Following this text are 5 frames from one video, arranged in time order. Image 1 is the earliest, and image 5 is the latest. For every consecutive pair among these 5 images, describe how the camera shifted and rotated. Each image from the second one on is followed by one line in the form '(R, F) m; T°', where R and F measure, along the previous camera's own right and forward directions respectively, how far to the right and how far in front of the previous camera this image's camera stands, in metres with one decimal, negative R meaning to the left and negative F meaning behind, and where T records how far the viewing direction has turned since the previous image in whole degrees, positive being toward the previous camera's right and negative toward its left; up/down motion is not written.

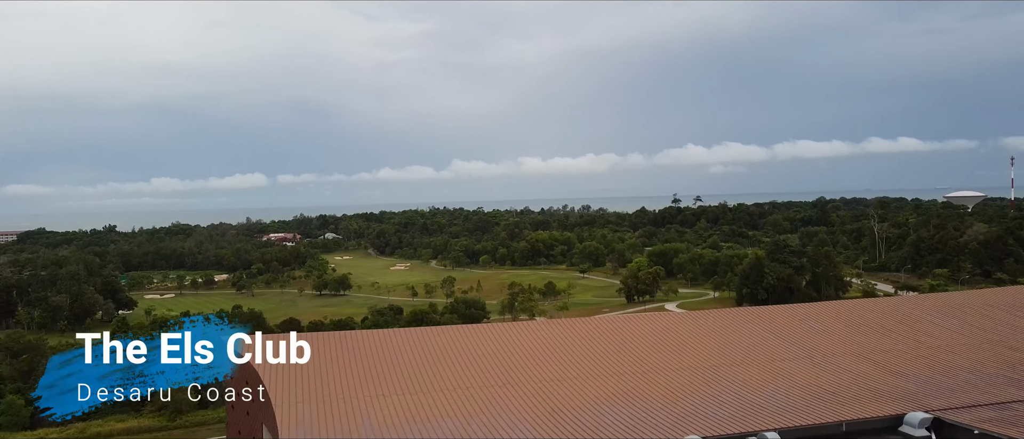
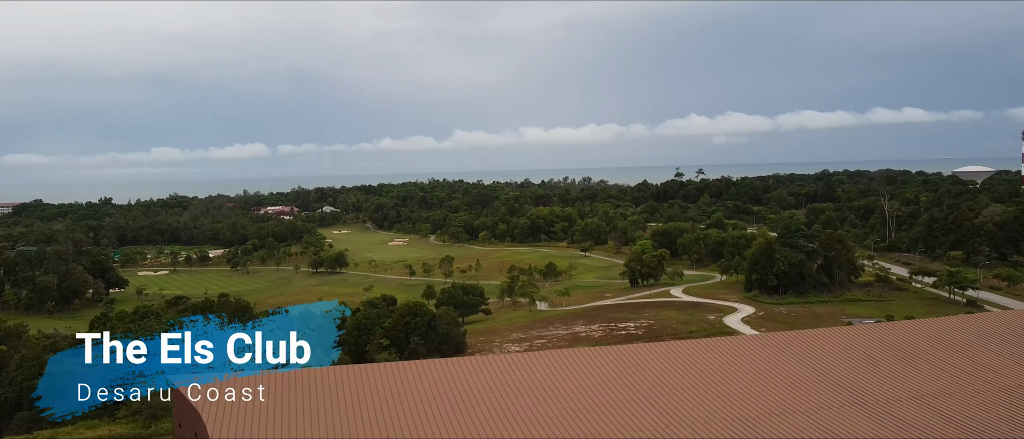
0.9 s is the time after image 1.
(+0.1, +2.6) m; 0°
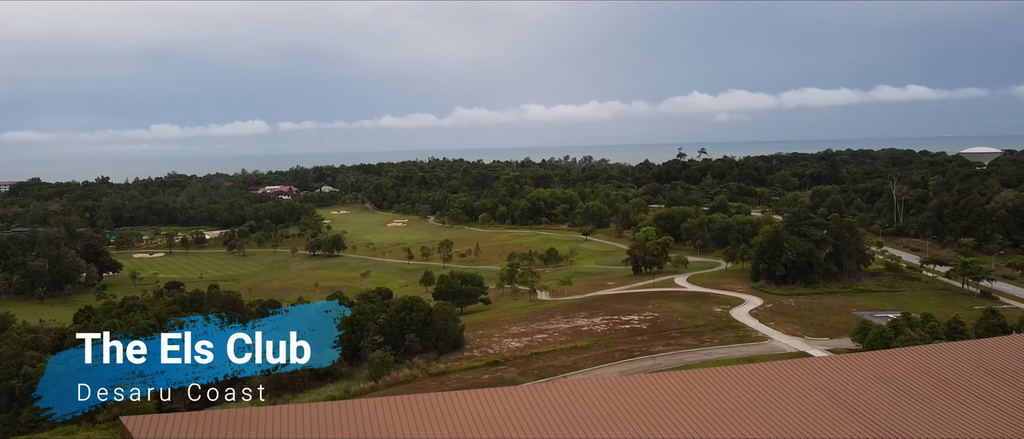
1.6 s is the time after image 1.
(0.0, +1.8) m; 0°
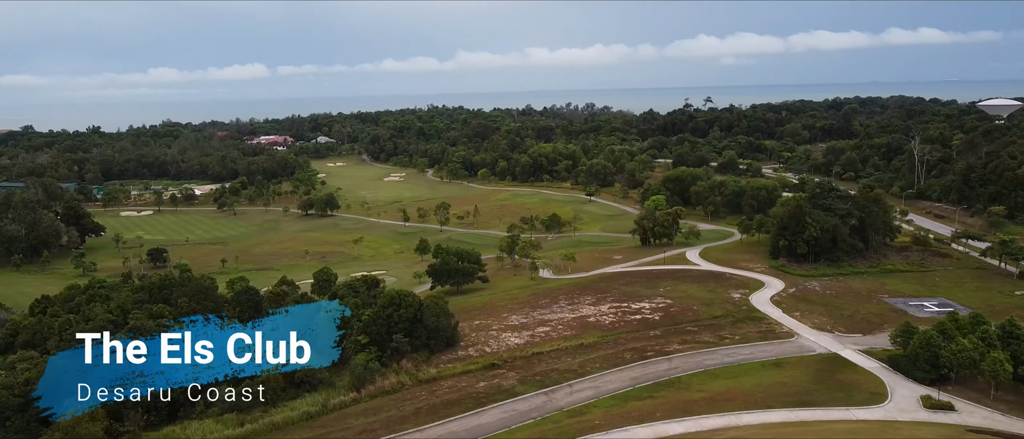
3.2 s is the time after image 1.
(+0.1, +4.3) m; 0°
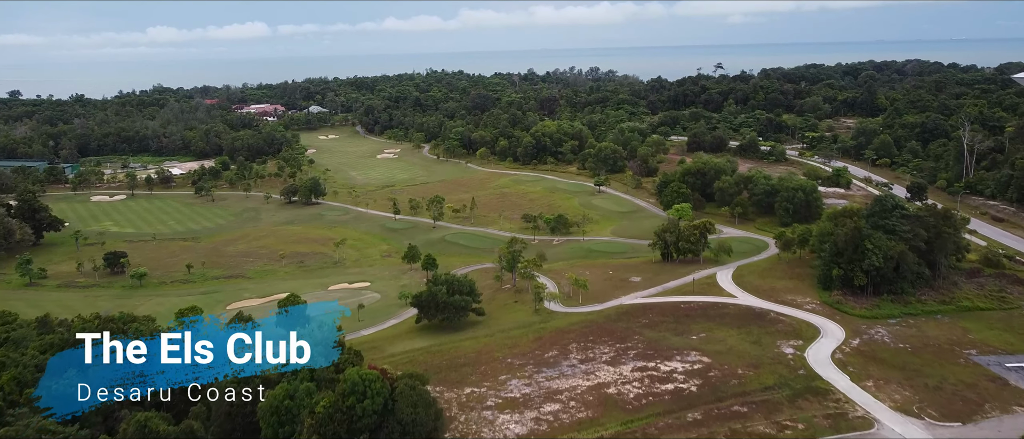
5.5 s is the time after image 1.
(+0.1, +8.1) m; 0°
